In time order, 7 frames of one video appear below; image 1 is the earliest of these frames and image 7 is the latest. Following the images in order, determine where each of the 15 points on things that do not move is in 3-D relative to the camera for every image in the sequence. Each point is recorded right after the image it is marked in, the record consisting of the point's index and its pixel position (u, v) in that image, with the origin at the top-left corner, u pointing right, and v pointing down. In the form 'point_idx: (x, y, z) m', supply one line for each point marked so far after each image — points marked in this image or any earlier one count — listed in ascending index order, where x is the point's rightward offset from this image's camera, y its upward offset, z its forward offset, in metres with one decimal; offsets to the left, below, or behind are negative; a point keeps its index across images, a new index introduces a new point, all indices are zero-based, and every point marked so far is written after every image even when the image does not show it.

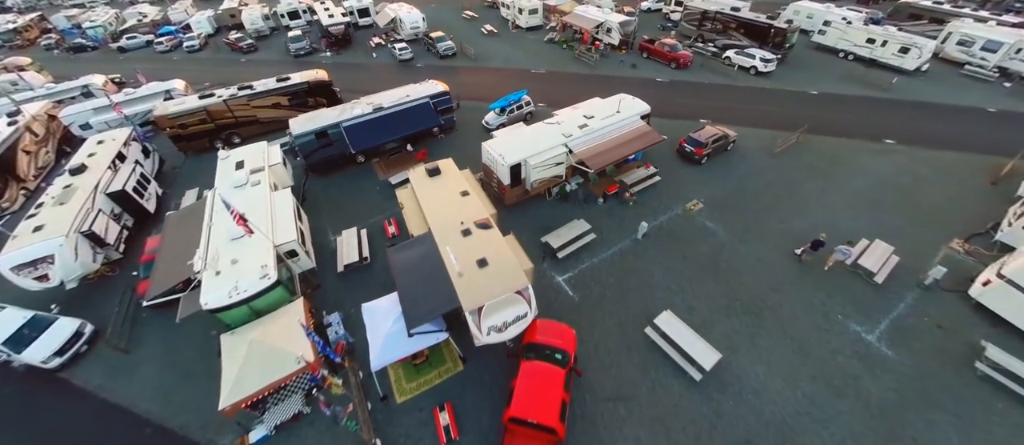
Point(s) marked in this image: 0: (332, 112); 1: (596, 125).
0: (-9.8, +6.0, +19.1) m
1: (+4.0, +4.6, +16.4) m
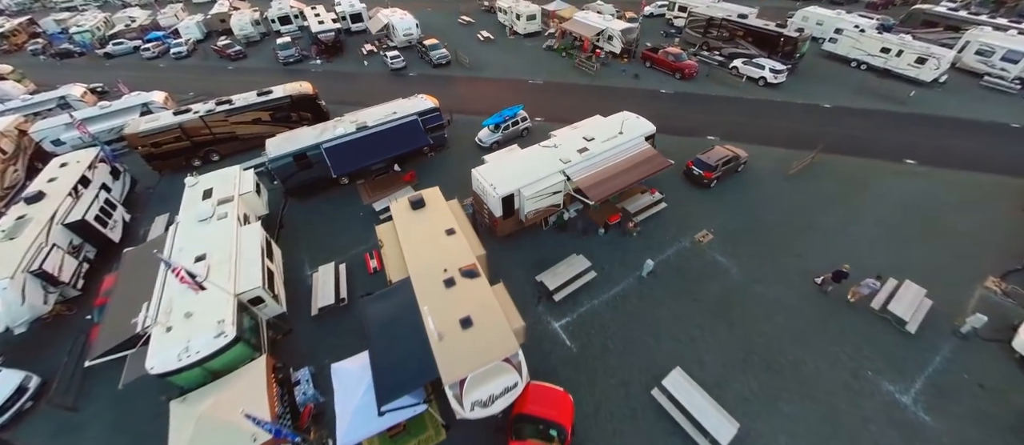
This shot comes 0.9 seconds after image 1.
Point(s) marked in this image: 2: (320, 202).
0: (-10.1, +4.6, +17.8) m
1: (+3.7, +3.2, +15.1) m
2: (-9.9, +1.1, +18.1) m
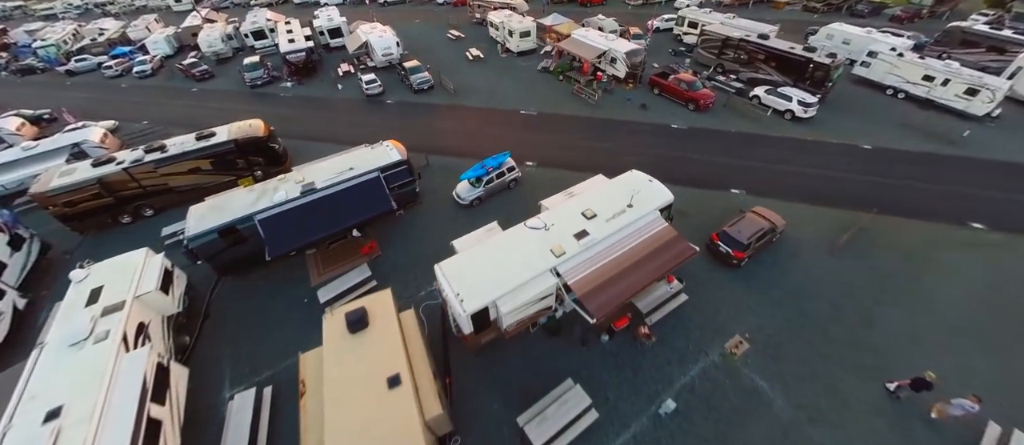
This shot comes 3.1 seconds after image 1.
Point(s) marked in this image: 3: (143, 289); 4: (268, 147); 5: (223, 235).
0: (-10.9, +1.0, +14.5) m
1: (+2.9, -0.3, +11.7) m
2: (-10.6, -2.5, +14.8) m
3: (-12.3, -2.1, +11.7) m
4: (-13.6, +4.1, +19.5) m
5: (-11.2, -0.5, +13.6) m
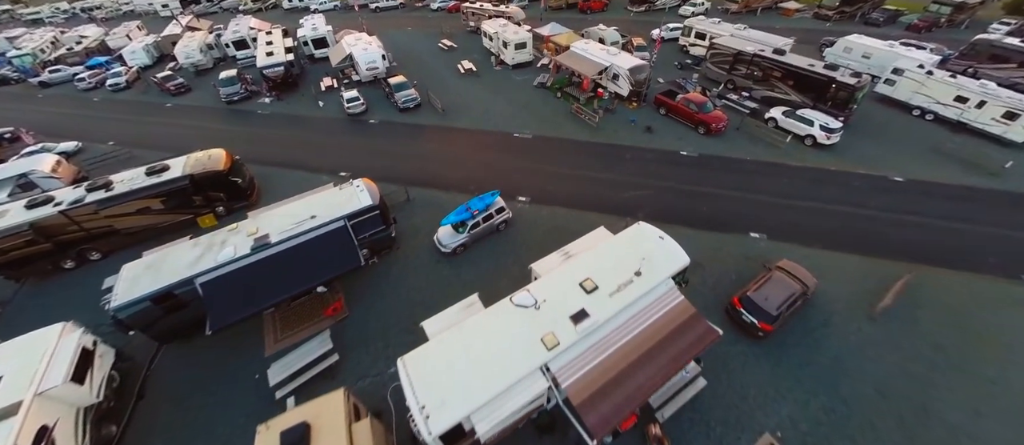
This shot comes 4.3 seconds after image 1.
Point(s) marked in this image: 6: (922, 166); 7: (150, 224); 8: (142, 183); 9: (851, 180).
0: (-11.3, -1.1, +12.4) m
1: (+2.4, -2.4, +9.6) m
2: (-11.1, -4.6, +12.7) m
3: (-12.8, -4.3, +9.6) m
4: (-14.0, +2.0, +17.4) m
5: (-11.7, -2.6, +11.6) m
6: (+22.0, +3.1, +18.7) m
7: (-17.4, -0.1, +16.9) m
8: (-17.0, +1.8, +16.1) m
9: (+17.5, +2.2, +18.1) m
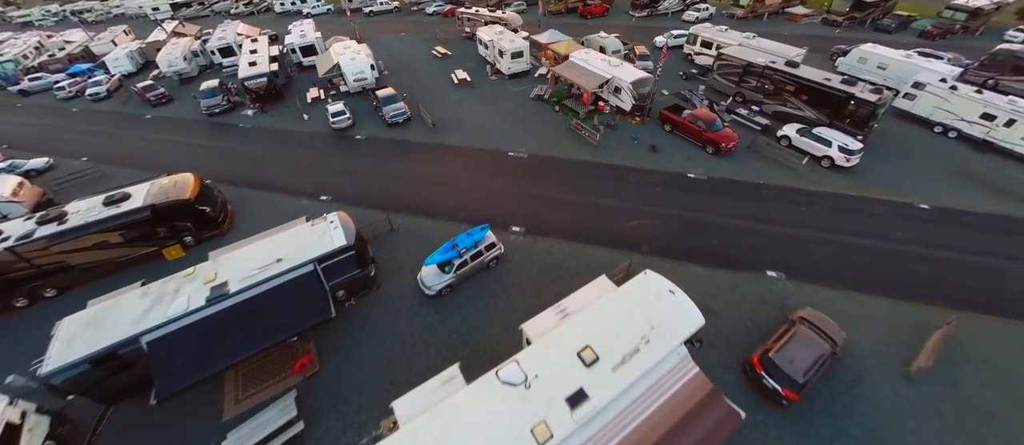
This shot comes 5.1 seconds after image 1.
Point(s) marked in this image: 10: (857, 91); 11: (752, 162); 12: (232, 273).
0: (-11.7, -2.6, +11.0) m
1: (+2.1, -3.9, +8.2) m
2: (-11.4, -6.1, +11.3) m
3: (-13.1, -5.8, +8.2) m
4: (-14.4, +0.5, +16.0) m
5: (-12.0, -4.1, +10.2) m
6: (+21.7, +1.6, +17.3) m
7: (-17.7, -1.6, +15.5) m
8: (-17.3, +0.3, +14.7) m
9: (+17.2, +0.7, +16.7) m
10: (+18.7, +7.1, +19.1) m
11: (+13.1, +3.3, +19.1) m
12: (-9.3, -1.7, +11.7) m
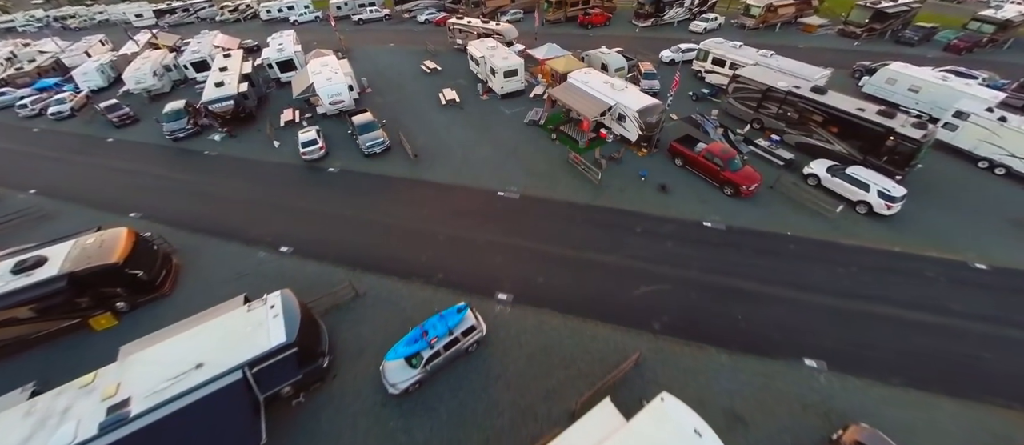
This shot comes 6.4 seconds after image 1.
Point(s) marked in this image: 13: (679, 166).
0: (-12.2, -5.2, +8.6) m
1: (+1.6, -6.5, +5.8) m
2: (-12.0, -8.7, +8.9) m
3: (-13.7, -8.3, +5.8) m
4: (-14.9, -2.1, +13.6) m
5: (-12.6, -6.7, +7.7) m
6: (+21.1, -1.0, +14.8) m
7: (-18.2, -4.1, +13.0) m
8: (-17.8, -2.2, +12.3) m
9: (+16.7, -1.8, +14.2) m
10: (+18.2, +4.6, +16.6) m
11: (+12.5, +0.7, +16.7) m
12: (-9.8, -4.2, +9.3) m
13: (+9.0, +3.1, +19.0) m
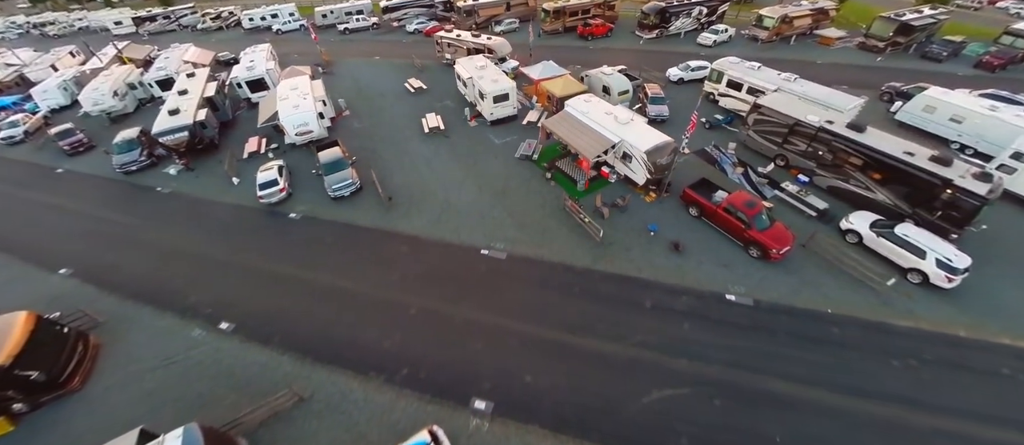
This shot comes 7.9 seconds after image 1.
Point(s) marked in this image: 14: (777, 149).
0: (-12.8, -8.0, +6.0) m
1: (+1.0, -9.3, +3.1) m
2: (-12.6, -11.5, +6.3) m
3: (-14.3, -11.1, +3.2) m
4: (-15.5, -4.9, +11.0) m
5: (-13.2, -9.5, +5.1) m
6: (+20.5, -3.8, +12.1) m
7: (-18.8, -6.9, +10.4) m
8: (-18.5, -5.0, +9.7) m
9: (+16.1, -4.6, +11.5) m
10: (+17.6, +1.8, +13.9) m
11: (+11.9, -2.1, +14.0) m
12: (-10.4, -7.0, +6.6) m
13: (+8.4, +0.3, +16.4) m
14: (+13.9, +3.7, +18.5) m
